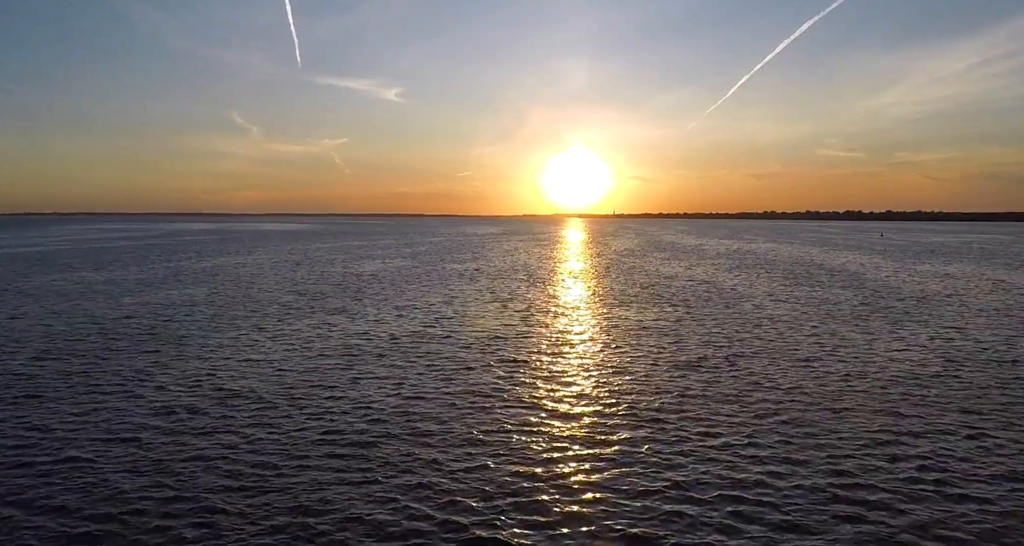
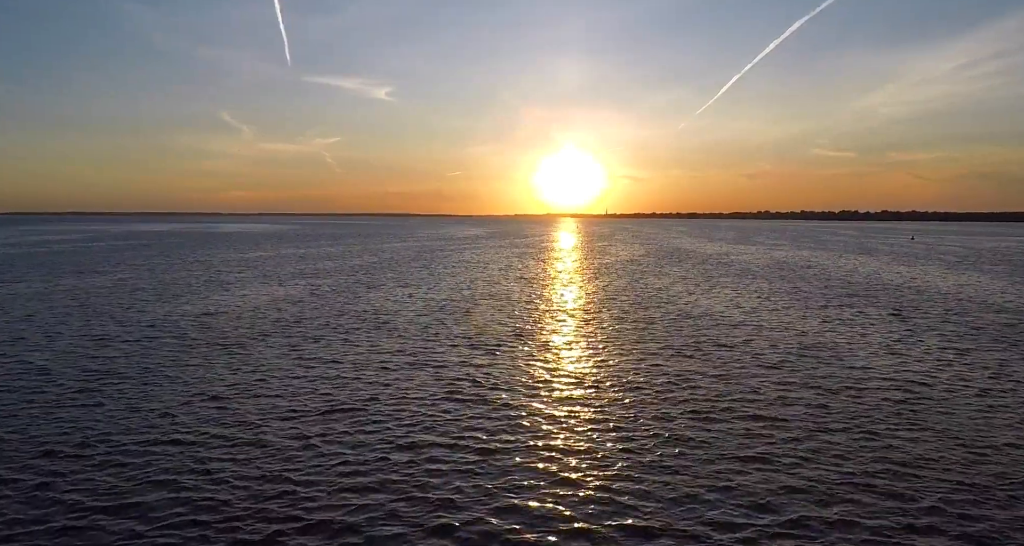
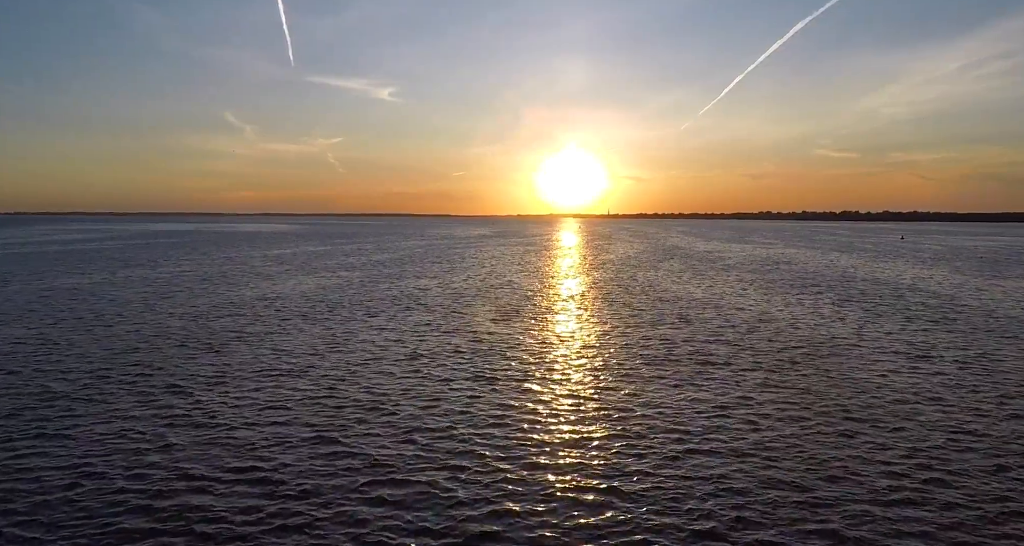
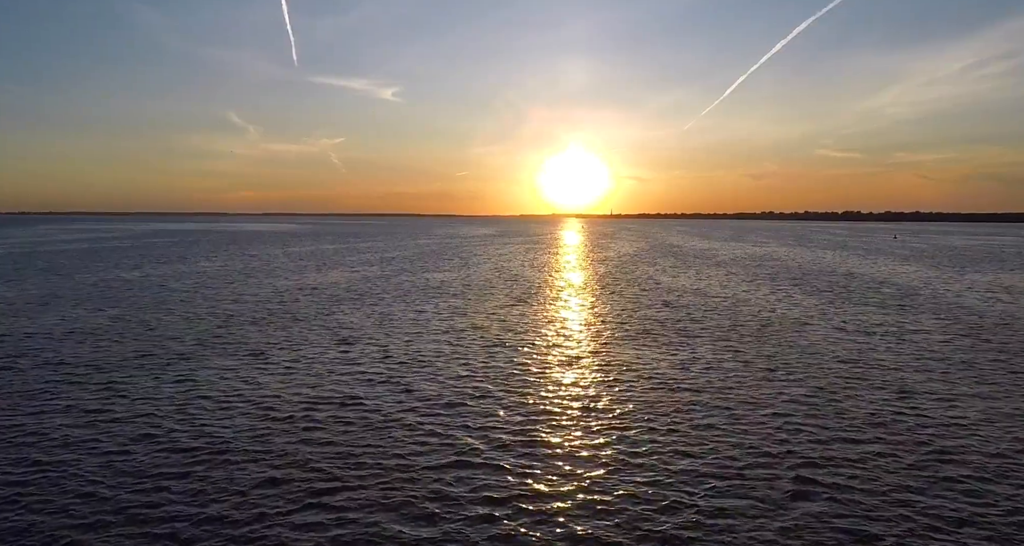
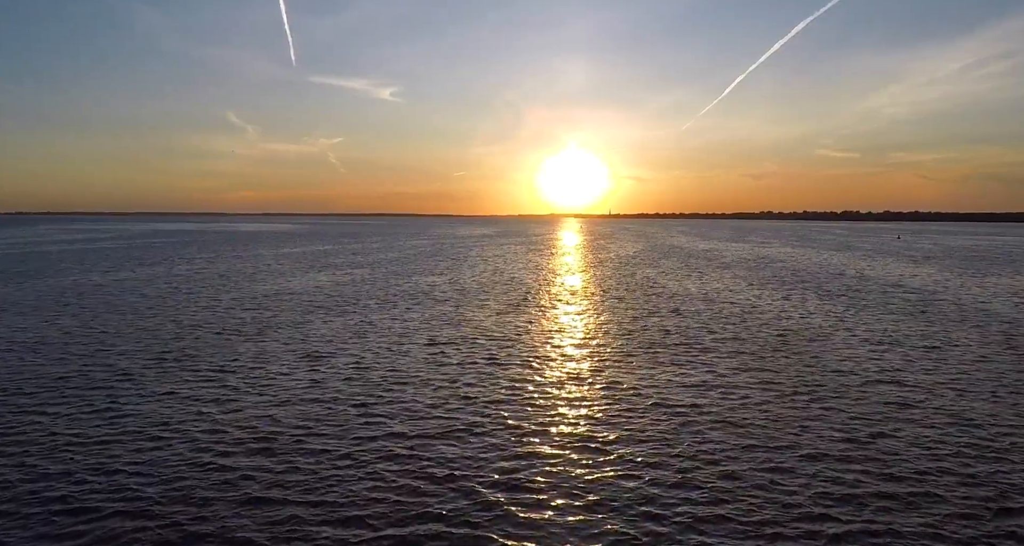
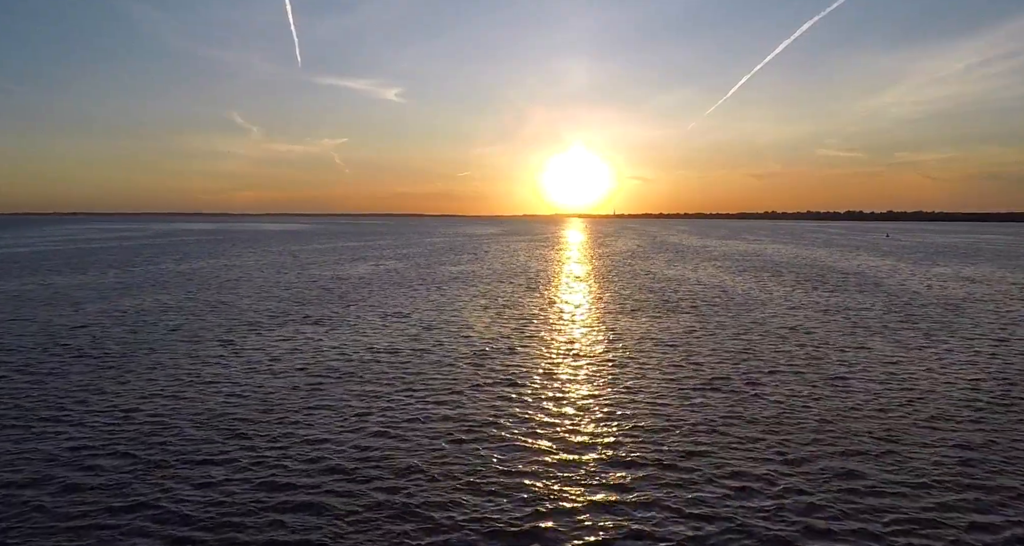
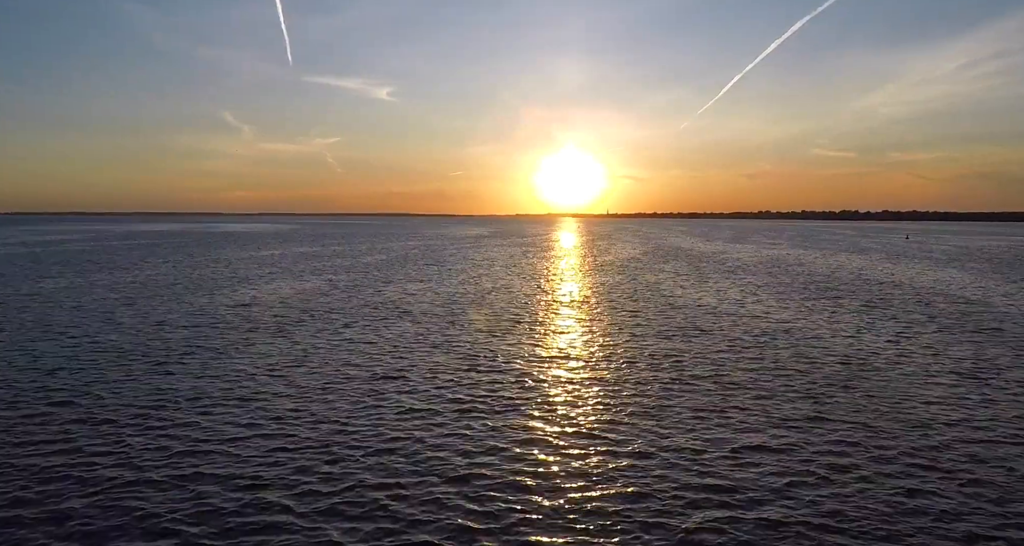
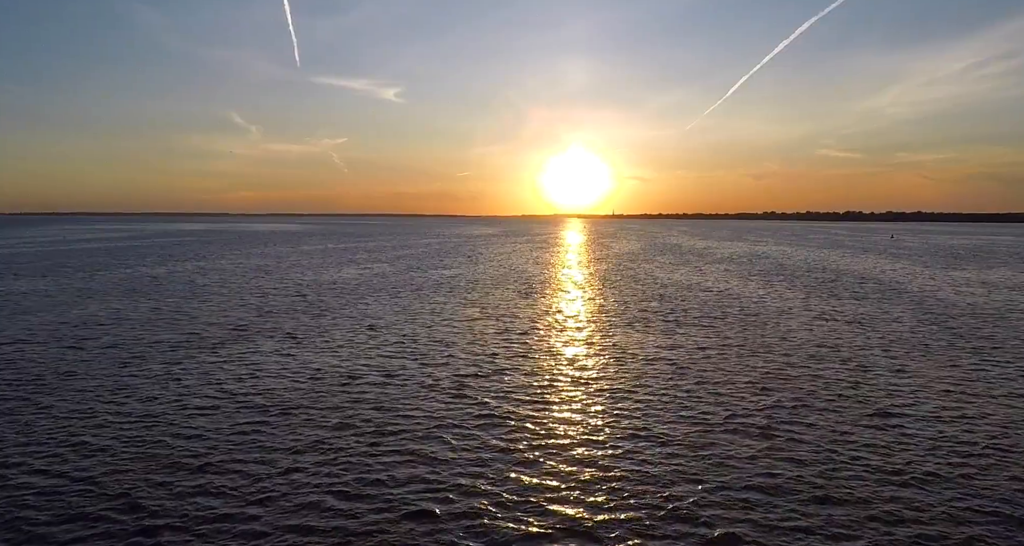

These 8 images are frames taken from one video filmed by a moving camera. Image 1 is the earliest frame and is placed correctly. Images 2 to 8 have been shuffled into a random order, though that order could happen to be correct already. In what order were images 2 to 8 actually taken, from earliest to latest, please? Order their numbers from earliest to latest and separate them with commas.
6, 8, 4, 5, 3, 7, 2
